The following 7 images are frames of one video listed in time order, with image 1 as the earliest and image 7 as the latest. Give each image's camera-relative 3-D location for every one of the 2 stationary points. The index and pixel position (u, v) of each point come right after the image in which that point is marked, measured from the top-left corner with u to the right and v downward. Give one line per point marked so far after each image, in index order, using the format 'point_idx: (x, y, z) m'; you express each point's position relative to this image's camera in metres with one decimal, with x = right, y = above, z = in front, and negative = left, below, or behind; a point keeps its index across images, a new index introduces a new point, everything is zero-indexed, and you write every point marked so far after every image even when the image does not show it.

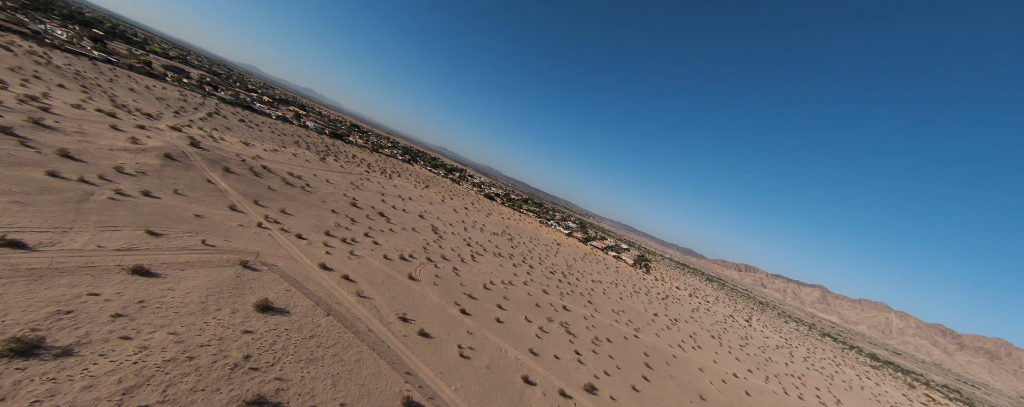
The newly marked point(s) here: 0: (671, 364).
0: (+9.4, -9.5, +18.0) m
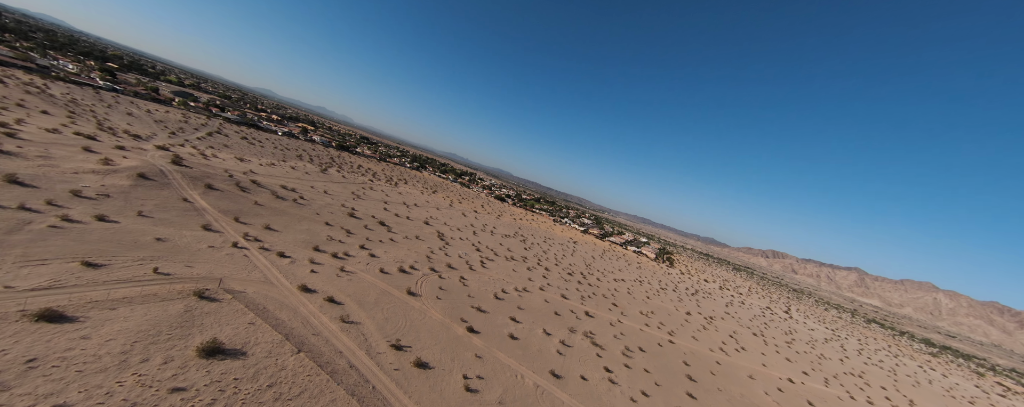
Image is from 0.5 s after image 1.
0: (+10.5, -8.7, +15.7) m
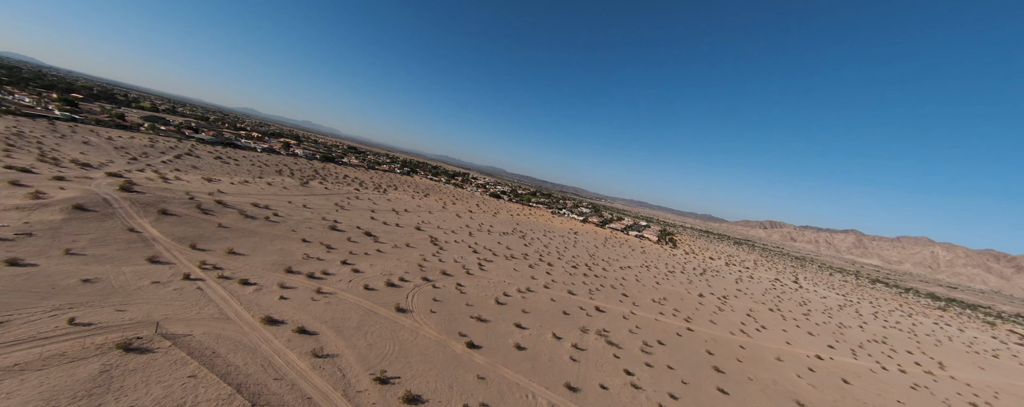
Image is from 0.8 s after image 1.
0: (+11.0, -7.4, +14.5) m
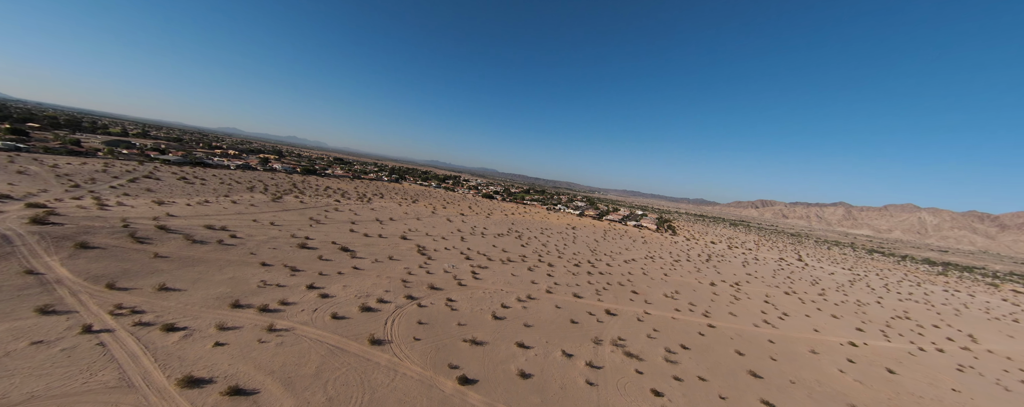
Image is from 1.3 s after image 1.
0: (+11.2, -6.5, +12.8) m
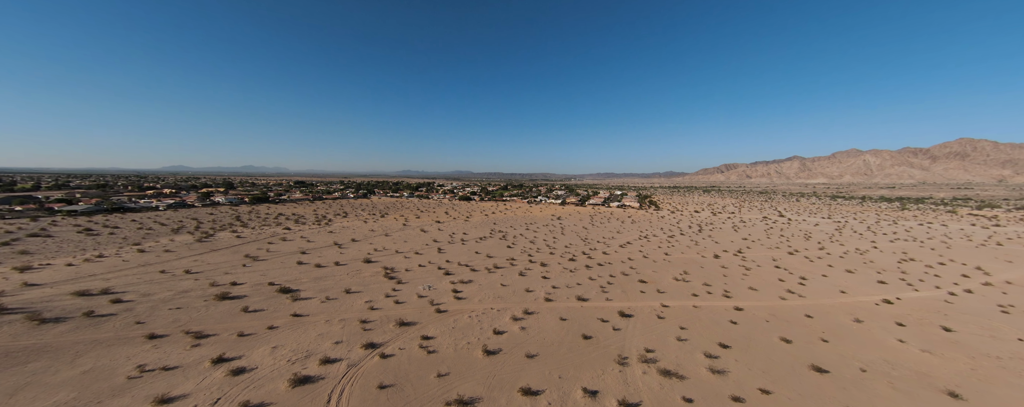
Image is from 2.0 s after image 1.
0: (+11.2, -4.7, +10.8) m
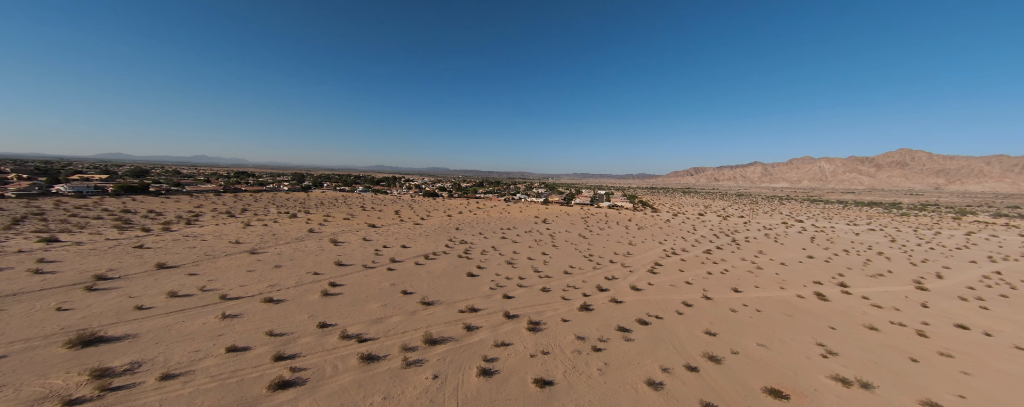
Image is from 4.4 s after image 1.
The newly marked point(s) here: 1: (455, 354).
0: (+10.4, -4.8, +1.4) m
1: (-1.6, -3.8, +8.1) m
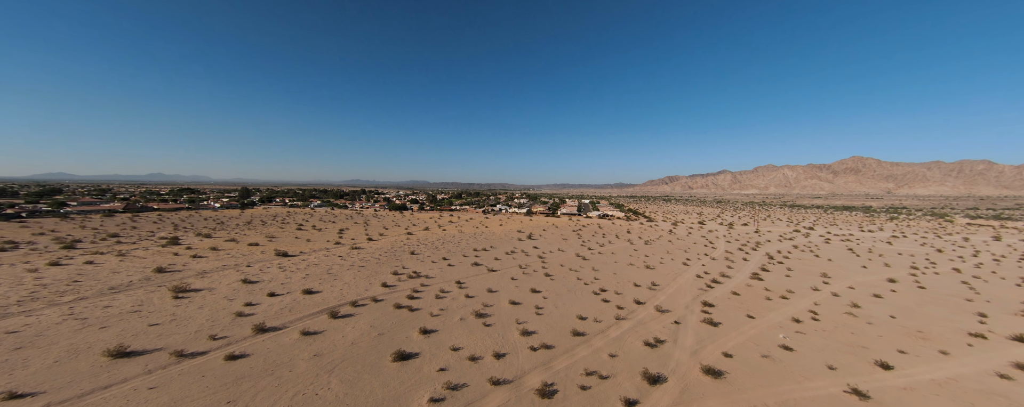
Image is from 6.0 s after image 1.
0: (+10.5, -4.5, -4.6) m
1: (-1.9, -4.0, +1.3) m
